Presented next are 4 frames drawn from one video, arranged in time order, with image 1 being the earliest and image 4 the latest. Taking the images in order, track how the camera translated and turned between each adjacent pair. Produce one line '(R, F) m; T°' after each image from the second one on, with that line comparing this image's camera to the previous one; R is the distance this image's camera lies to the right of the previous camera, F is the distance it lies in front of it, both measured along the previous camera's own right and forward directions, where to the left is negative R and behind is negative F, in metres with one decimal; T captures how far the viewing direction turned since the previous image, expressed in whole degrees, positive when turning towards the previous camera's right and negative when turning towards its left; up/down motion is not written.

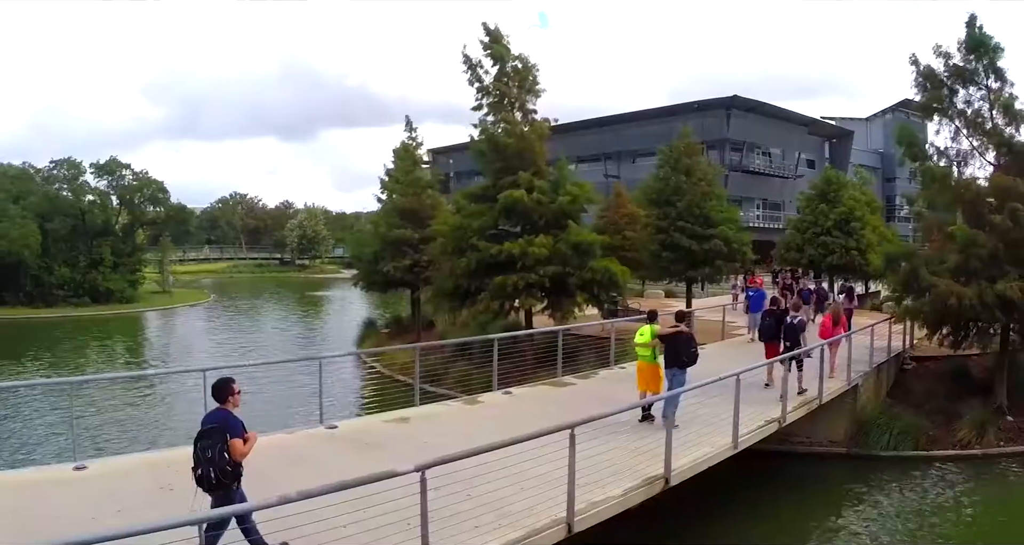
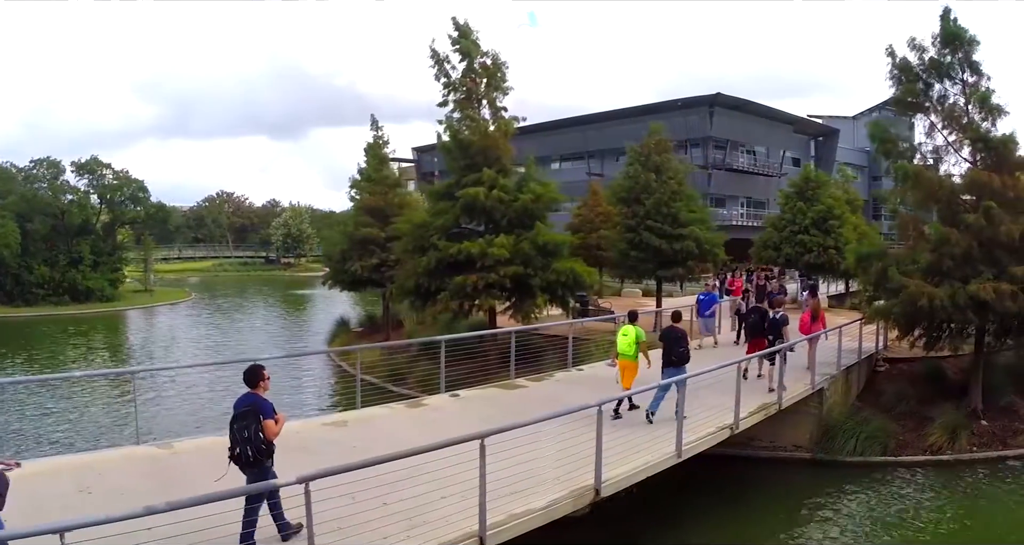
(+0.9, +0.4) m; -1°
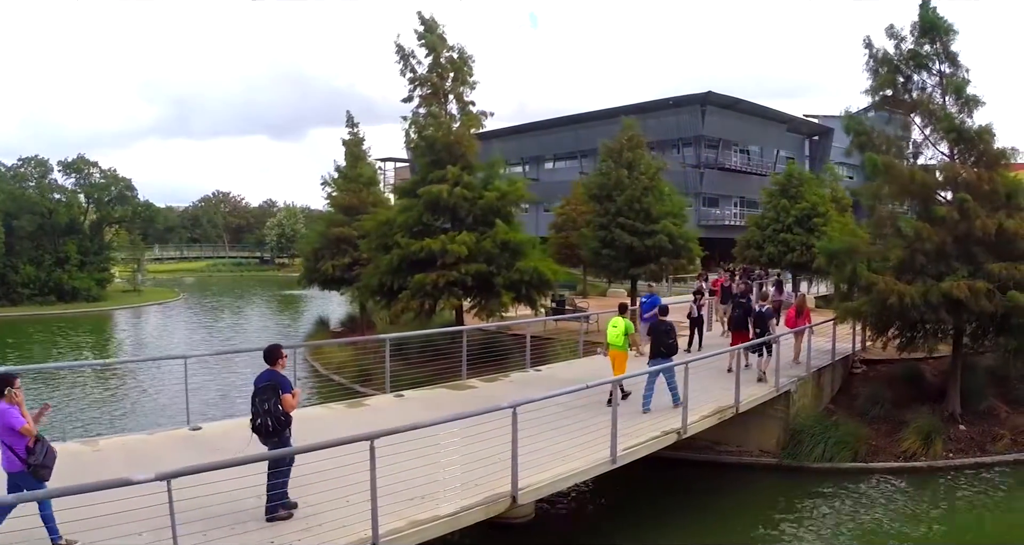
(+1.0, +0.4) m; -1°
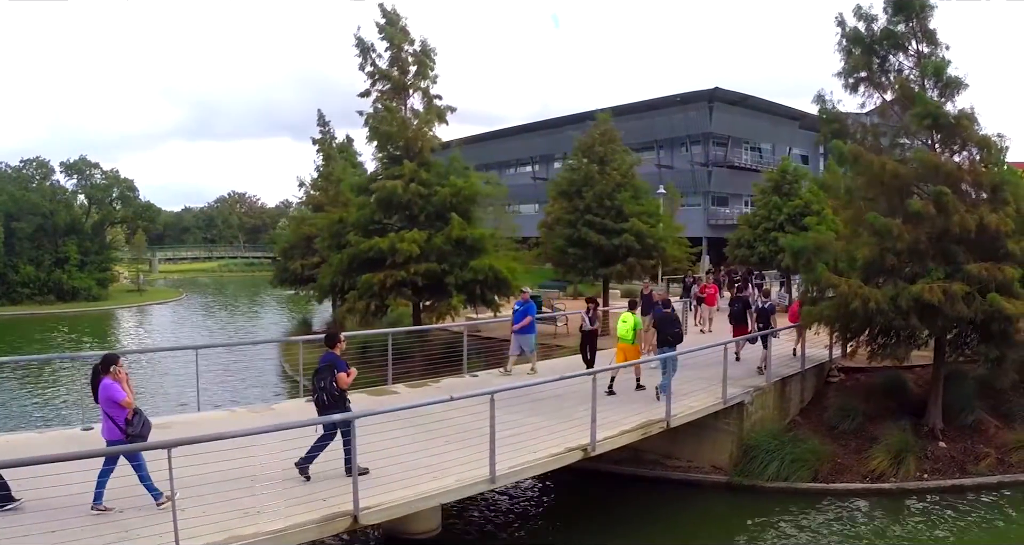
(+1.8, +0.8) m; -4°
